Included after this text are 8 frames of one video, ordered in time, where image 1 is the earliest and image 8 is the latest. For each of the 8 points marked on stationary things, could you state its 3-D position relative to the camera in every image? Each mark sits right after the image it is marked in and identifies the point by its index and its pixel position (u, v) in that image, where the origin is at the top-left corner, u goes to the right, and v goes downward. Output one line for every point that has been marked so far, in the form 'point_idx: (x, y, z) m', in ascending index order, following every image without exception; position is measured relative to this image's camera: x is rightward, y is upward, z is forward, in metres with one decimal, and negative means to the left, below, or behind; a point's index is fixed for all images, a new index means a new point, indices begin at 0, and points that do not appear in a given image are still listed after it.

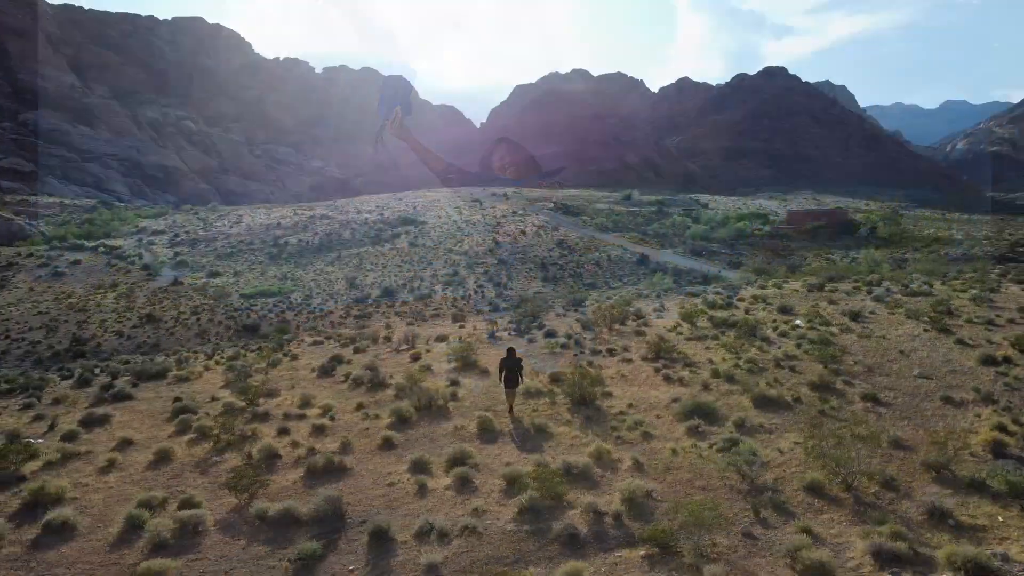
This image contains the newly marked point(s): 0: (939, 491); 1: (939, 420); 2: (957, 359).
0: (+4.1, -1.9, +7.5) m
1: (+5.4, -1.6, +9.9) m
2: (+7.8, -1.2, +13.9) m
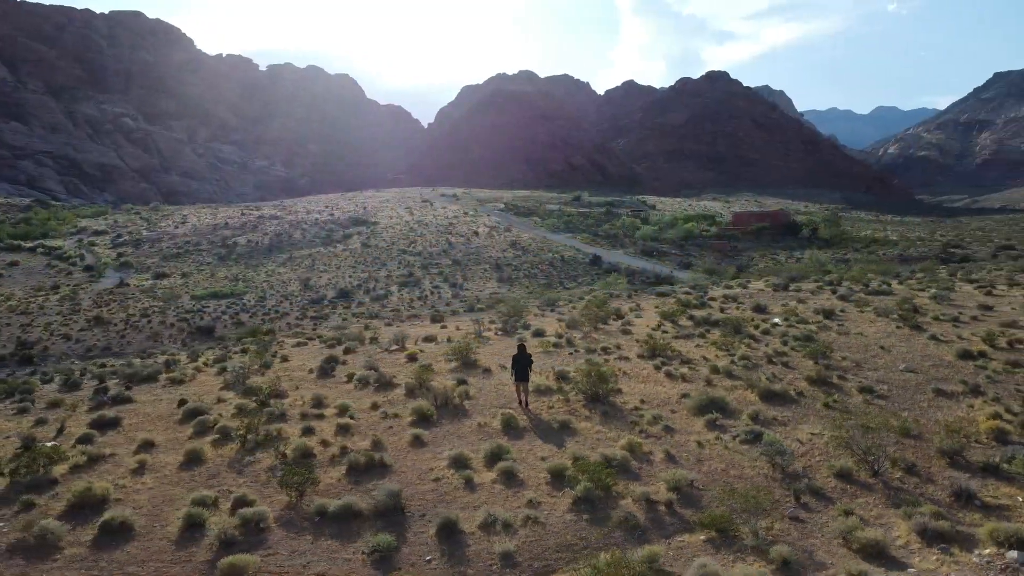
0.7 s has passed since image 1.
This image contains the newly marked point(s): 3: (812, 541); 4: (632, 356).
0: (+4.6, -1.9, +8.1) m
1: (+5.7, -1.6, +10.6) m
2: (+7.8, -1.2, +14.7) m
3: (+2.5, -2.1, +6.6) m
4: (+2.4, -1.3, +15.5) m
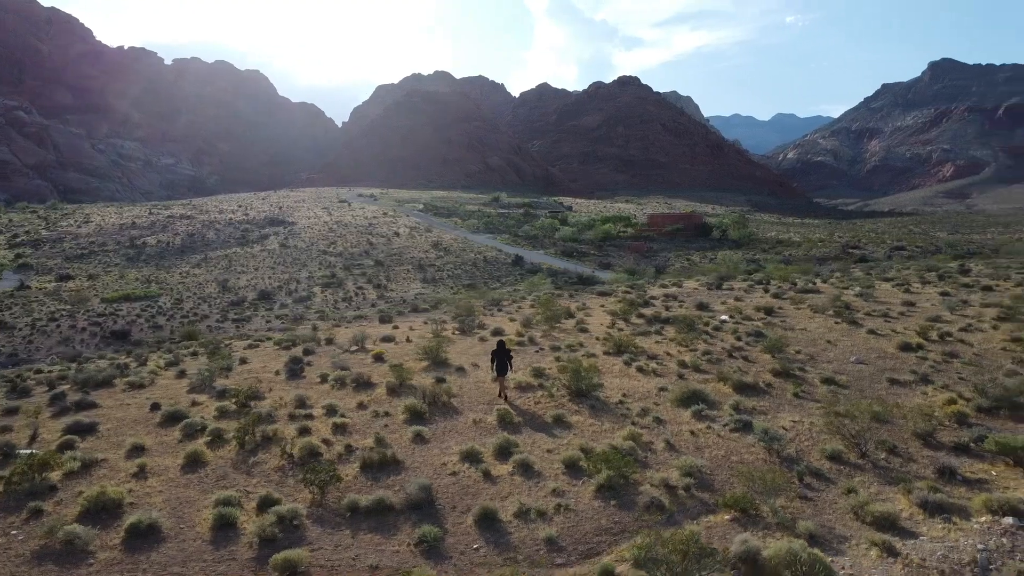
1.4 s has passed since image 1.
0: (+4.8, -1.9, +8.9) m
1: (+5.6, -1.6, +11.5) m
2: (+7.3, -1.2, +15.8) m
3: (+2.9, -2.1, +7.2) m
4: (+1.8, -1.3, +16.1) m
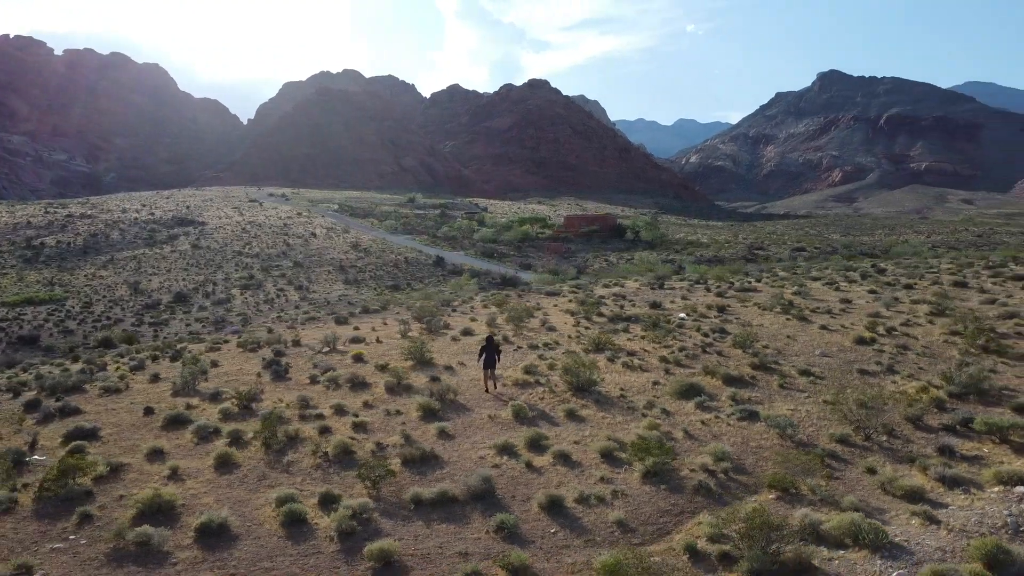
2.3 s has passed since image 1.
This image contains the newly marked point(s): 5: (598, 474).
0: (+5.2, -1.8, +9.8) m
1: (+5.8, -1.5, +12.6) m
2: (+6.9, -1.1, +17.0) m
3: (+3.5, -2.0, +8.0) m
4: (+1.4, -1.3, +16.6) m
5: (+1.0, -2.1, +8.8) m
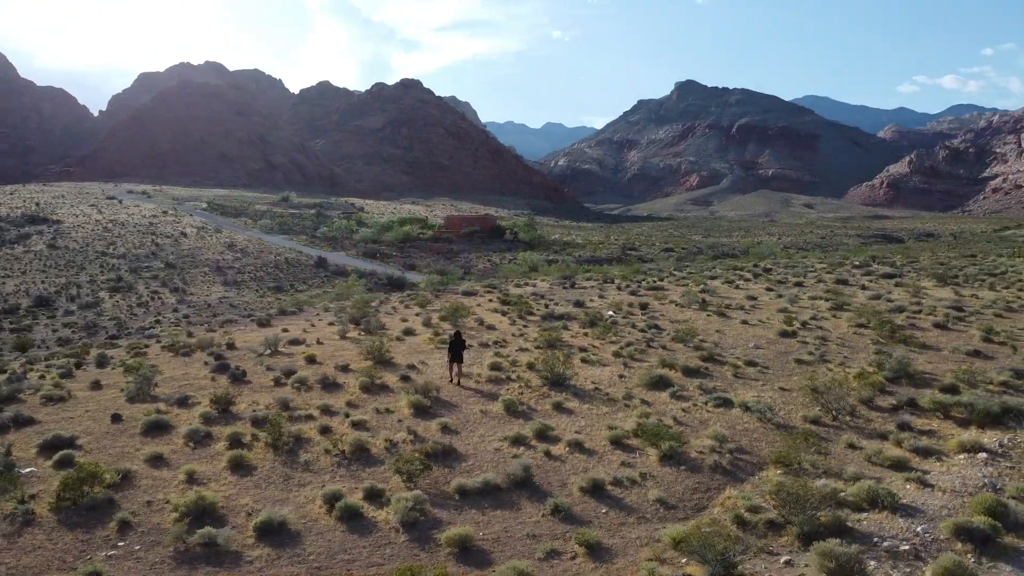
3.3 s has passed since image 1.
0: (+5.3, -1.8, +11.2) m
1: (+5.4, -1.5, +14.0) m
2: (+5.8, -1.1, +18.5) m
3: (+3.9, -2.0, +9.1) m
4: (+0.4, -1.3, +17.3) m
5: (+1.2, -2.0, +9.4) m
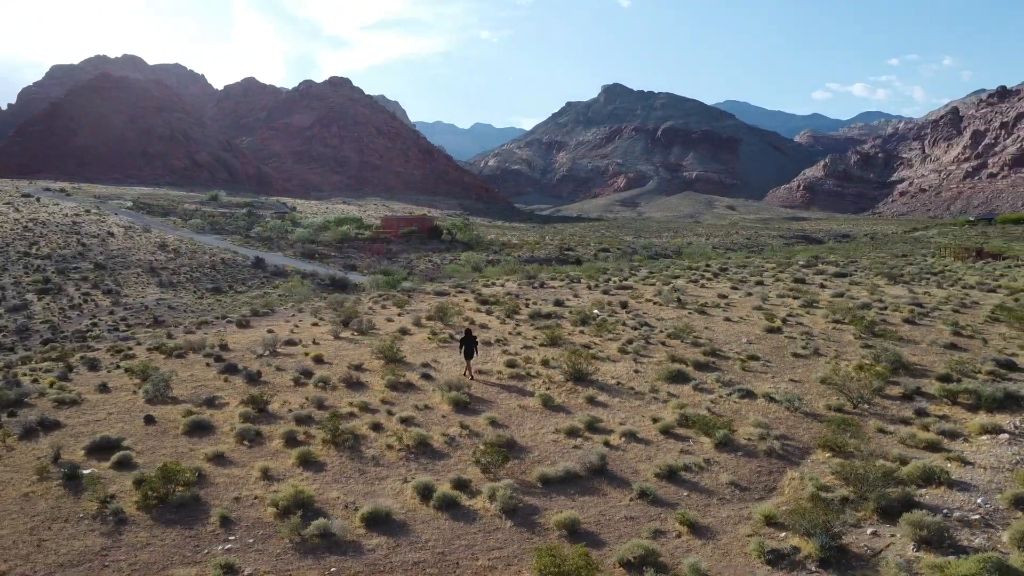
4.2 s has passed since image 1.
0: (+5.9, -1.7, +12.1) m
1: (+5.7, -1.5, +14.9) m
2: (+5.8, -1.0, +19.5) m
3: (+4.7, -2.0, +9.9) m
4: (+0.5, -1.3, +17.7) m
5: (+2.0, -2.0, +10.0) m
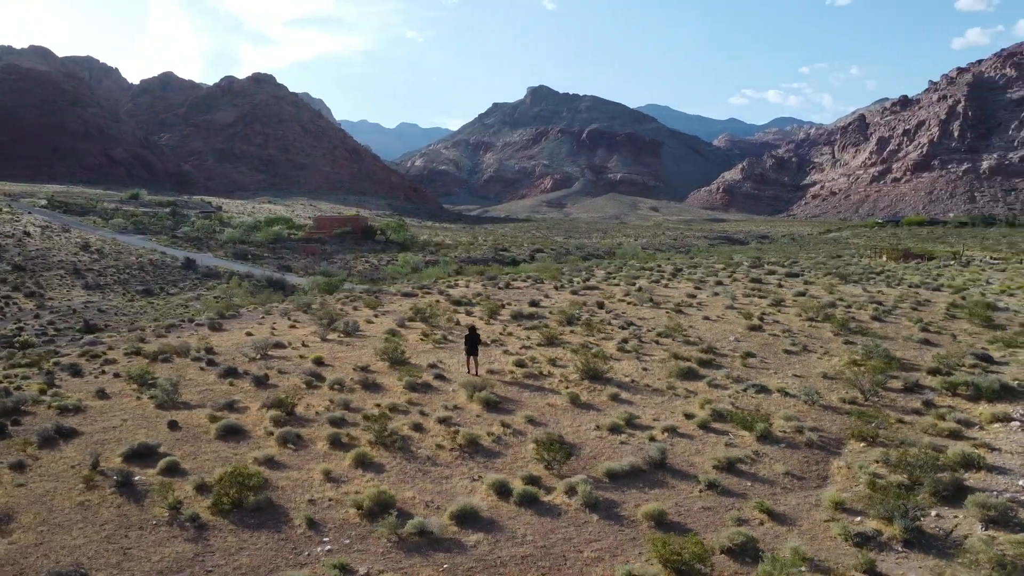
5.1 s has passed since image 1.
0: (+6.4, -1.7, +12.9) m
1: (+5.9, -1.4, +15.6) m
2: (+5.5, -1.0, +20.2) m
3: (+5.4, -2.0, +10.5) m
4: (+0.5, -1.3, +18.0) m
5: (+2.7, -2.0, +10.4) m
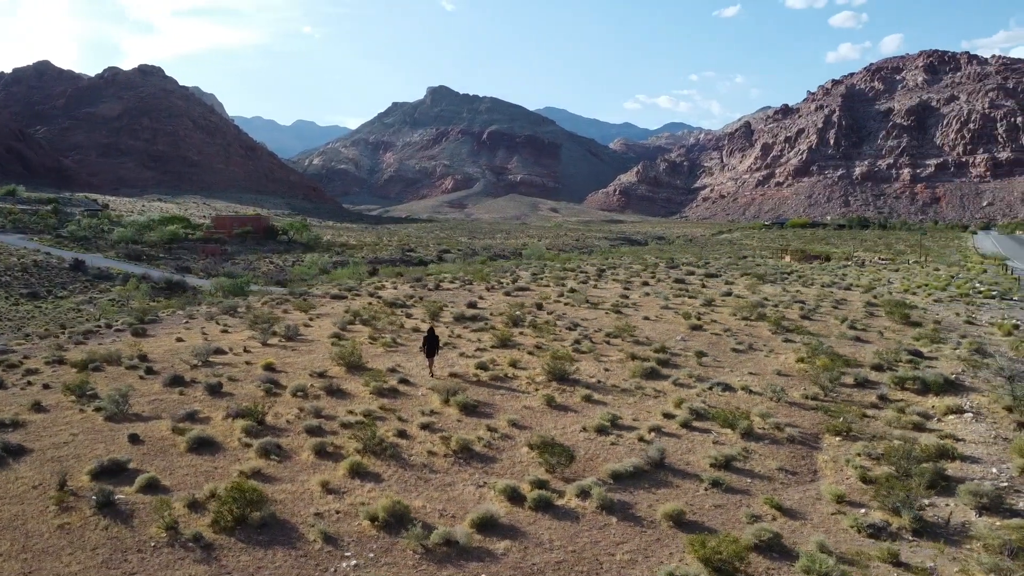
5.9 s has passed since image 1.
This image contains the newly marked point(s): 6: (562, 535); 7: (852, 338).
0: (+5.9, -1.7, +13.6) m
1: (+5.2, -1.5, +16.2) m
2: (+4.2, -1.1, +20.7) m
3: (+5.3, -2.0, +11.1) m
4: (-0.6, -1.3, +17.9) m
5: (+2.6, -2.0, +10.7) m
6: (+0.4, -2.4, +7.7) m
7: (+8.1, -1.2, +18.8) m
